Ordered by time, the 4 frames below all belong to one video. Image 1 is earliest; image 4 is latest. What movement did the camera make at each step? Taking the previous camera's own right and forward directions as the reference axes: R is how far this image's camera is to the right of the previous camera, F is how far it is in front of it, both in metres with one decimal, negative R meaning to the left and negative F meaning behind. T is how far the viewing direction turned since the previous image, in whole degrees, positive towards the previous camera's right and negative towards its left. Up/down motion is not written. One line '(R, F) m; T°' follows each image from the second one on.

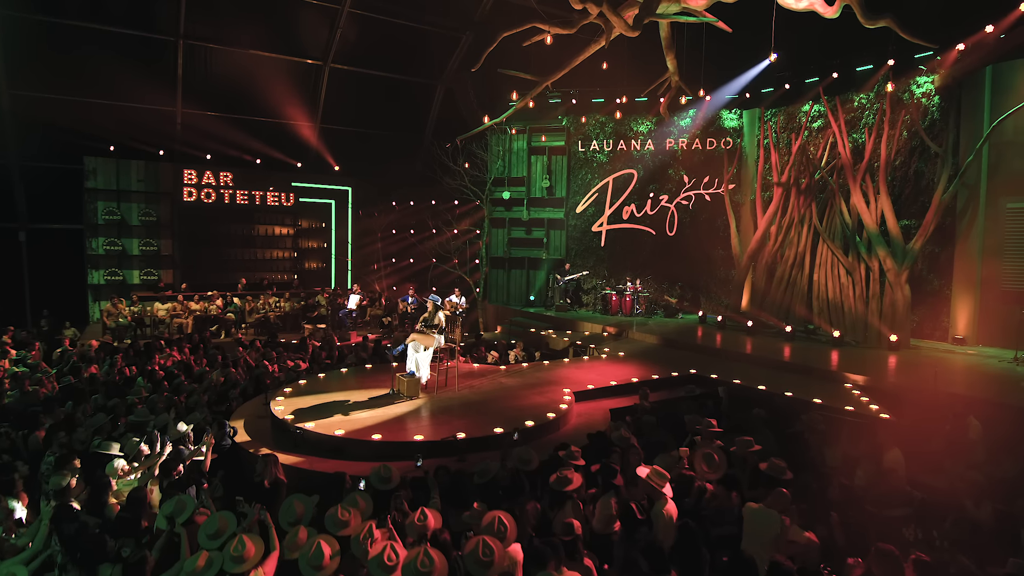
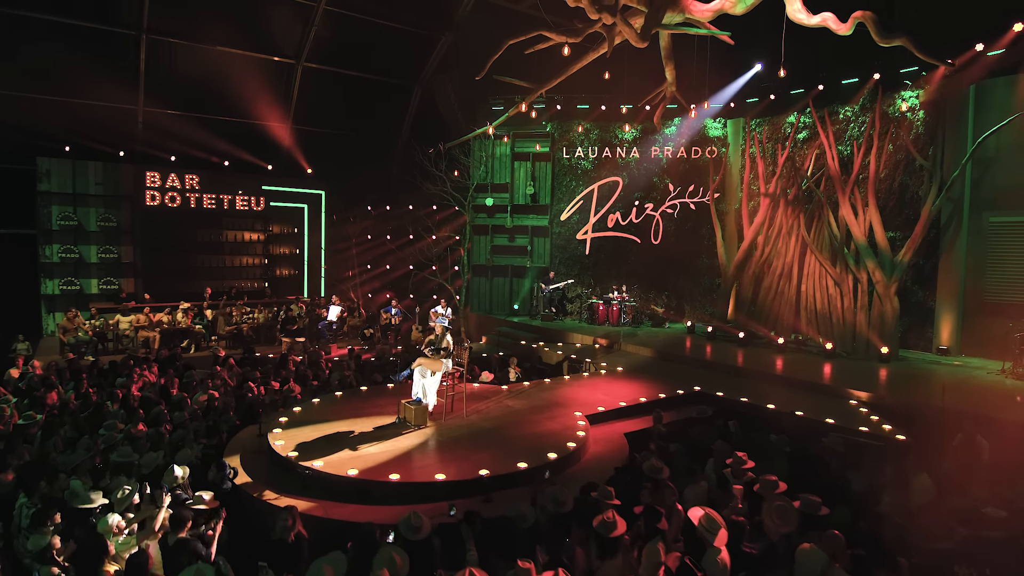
(-0.6, +0.3) m; +4°
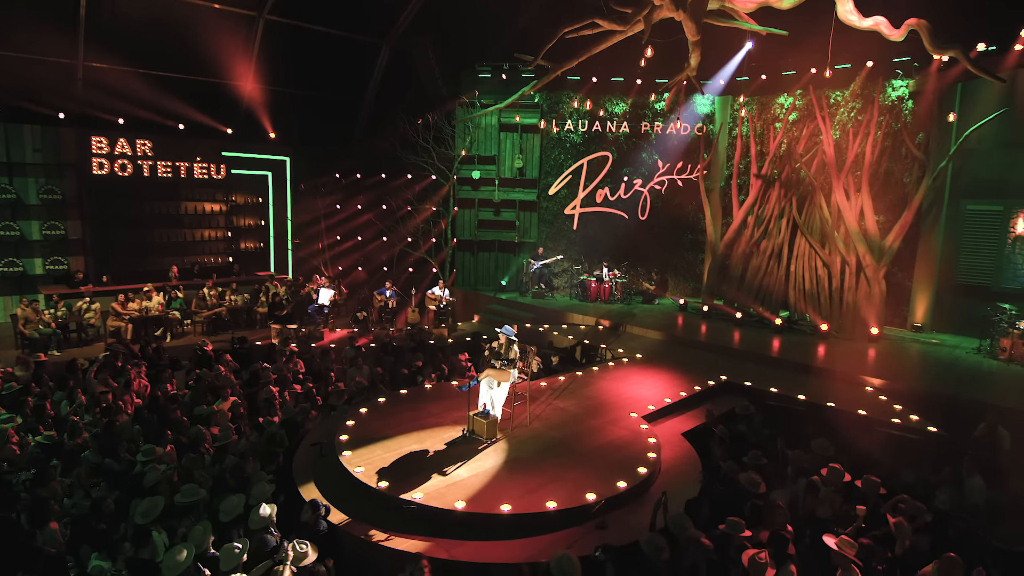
(-1.5, +0.3) m; +7°
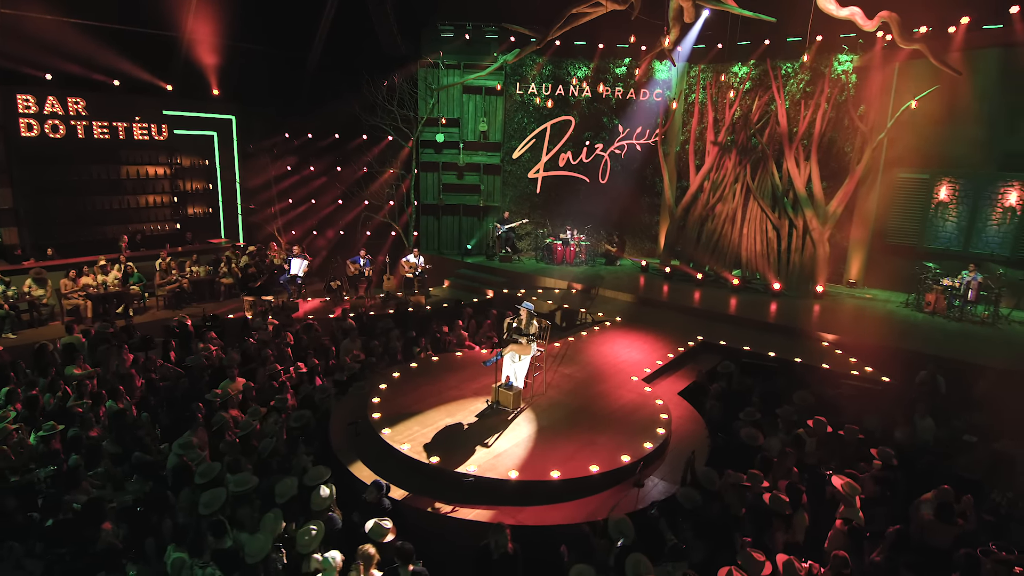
(-1.1, -0.2) m; +7°
